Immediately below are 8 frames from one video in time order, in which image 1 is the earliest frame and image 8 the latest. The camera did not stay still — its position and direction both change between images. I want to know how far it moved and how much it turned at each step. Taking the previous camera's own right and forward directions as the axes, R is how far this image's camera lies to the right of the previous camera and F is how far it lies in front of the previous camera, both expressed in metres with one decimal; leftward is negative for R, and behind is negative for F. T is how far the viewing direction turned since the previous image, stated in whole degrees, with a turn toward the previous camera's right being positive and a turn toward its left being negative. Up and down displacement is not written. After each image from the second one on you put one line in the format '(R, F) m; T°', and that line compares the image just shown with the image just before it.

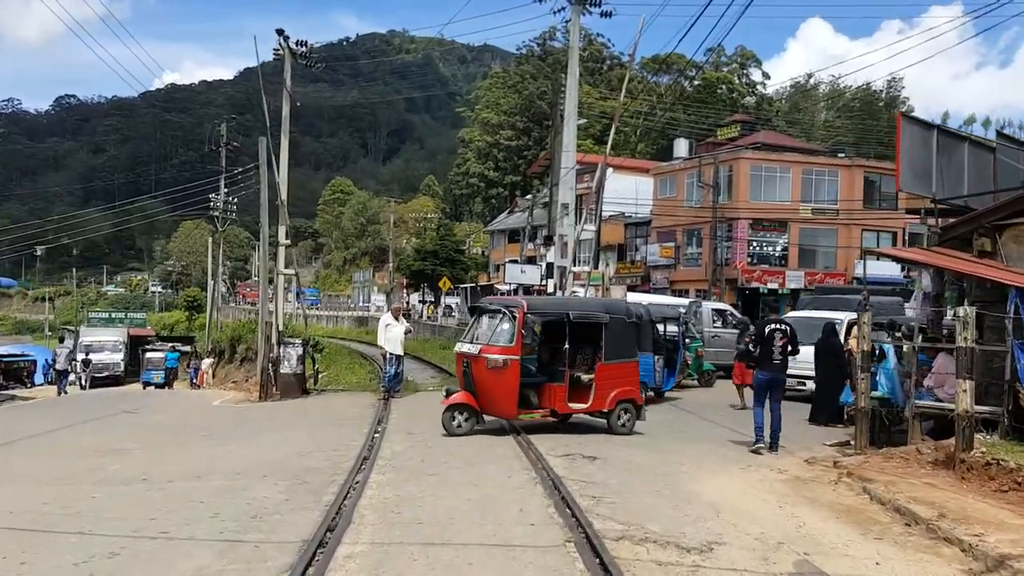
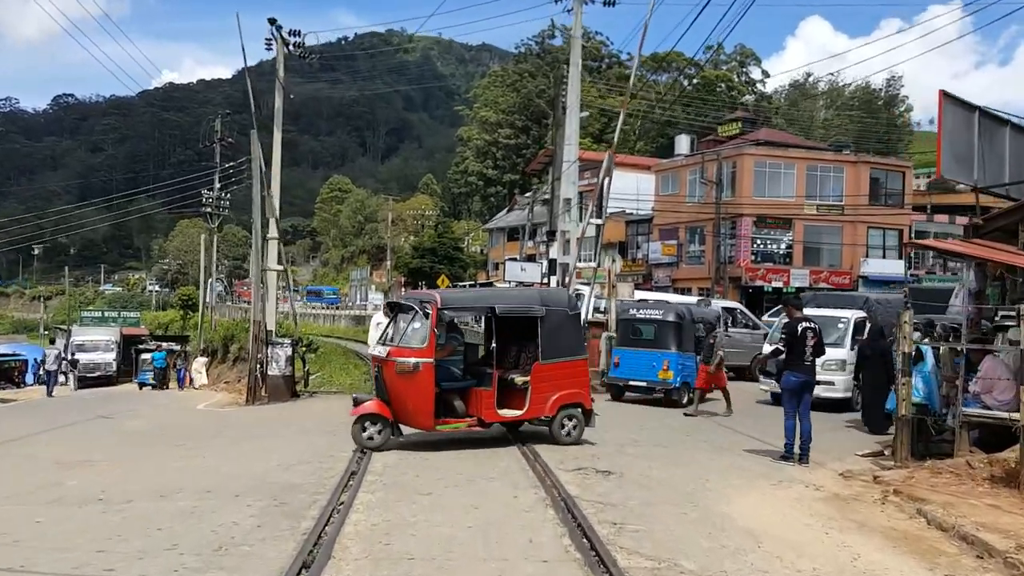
(-0.1, +0.9) m; 0°
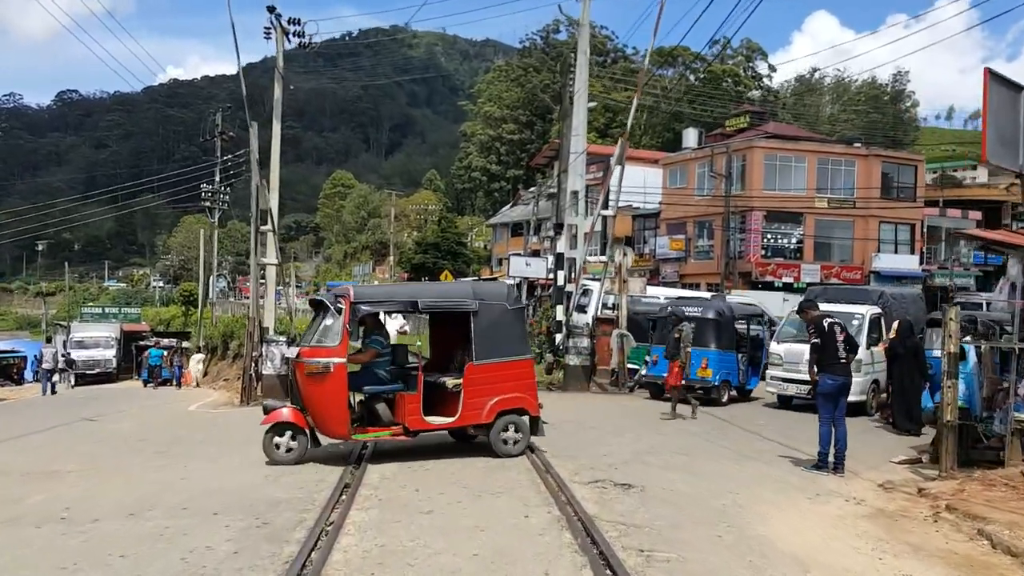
(0.0, +0.7) m; 0°
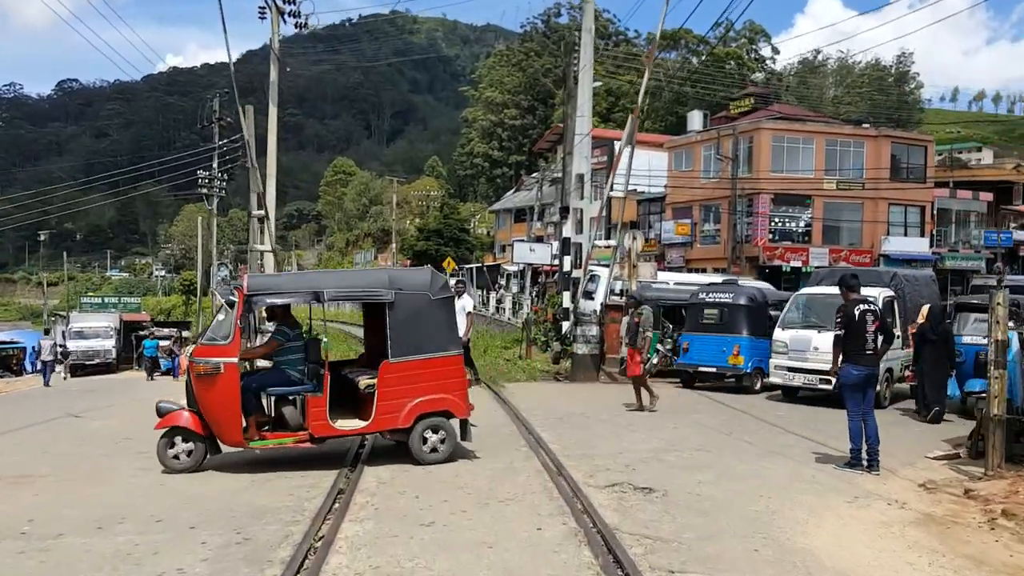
(0.0, +0.7) m; 0°
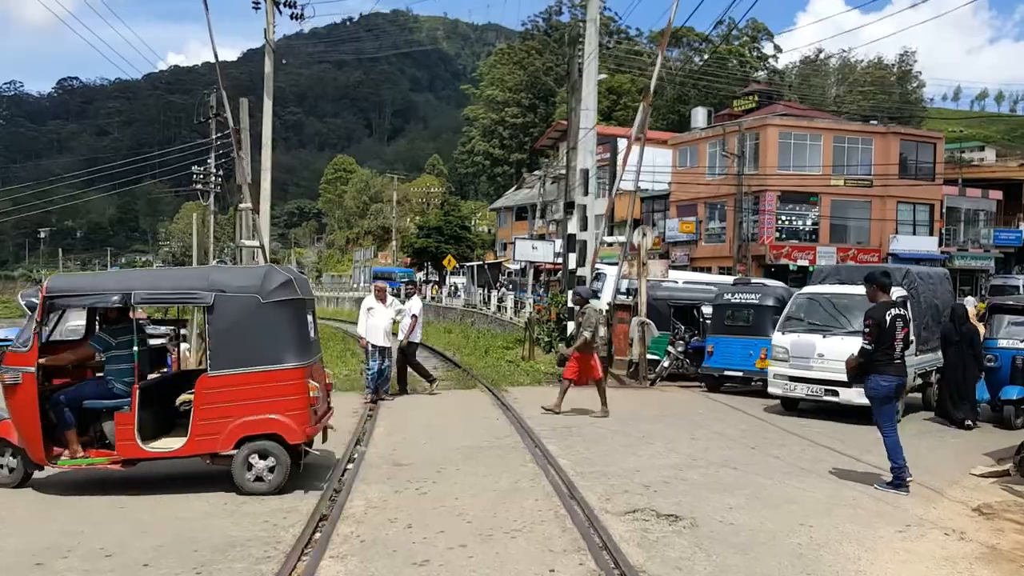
(0.0, +0.8) m; 0°
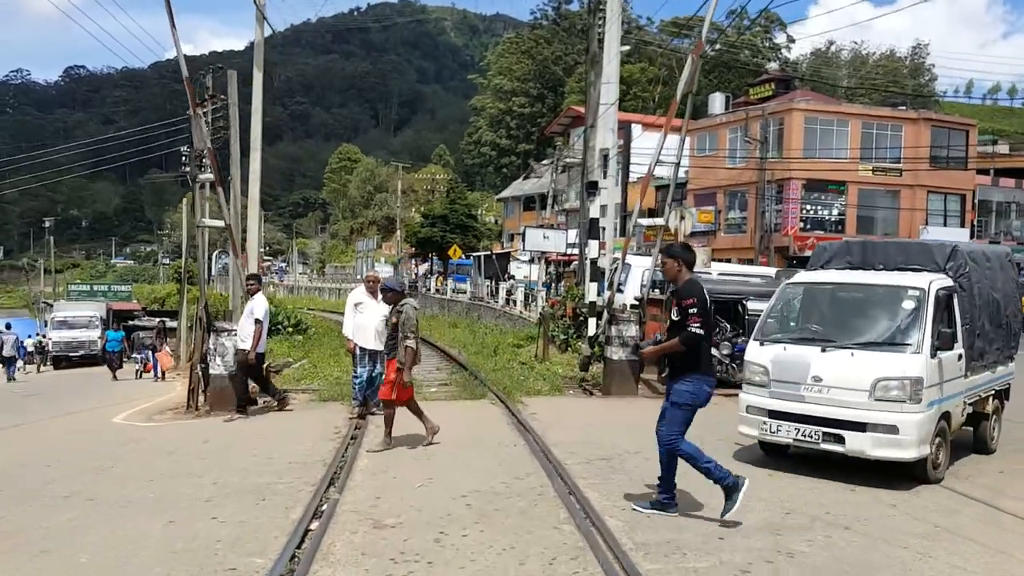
(-0.1, +2.1) m; 0°
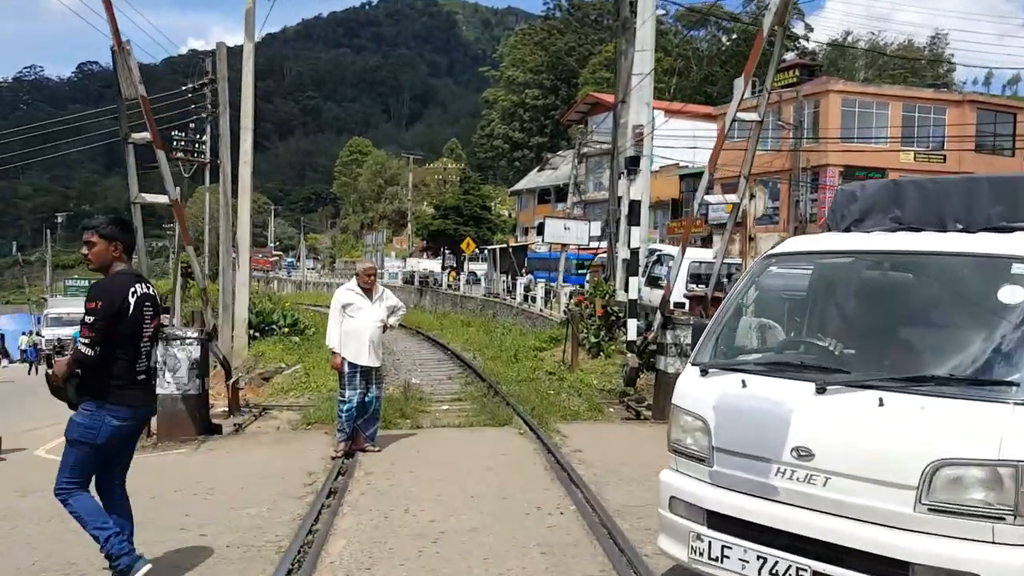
(-0.2, +2.4) m; -1°
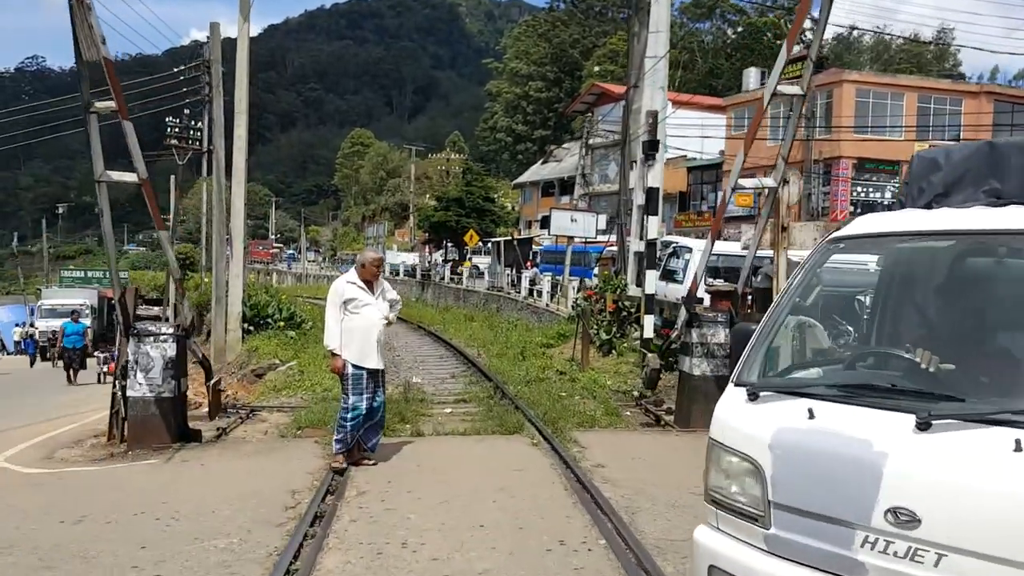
(-0.1, +0.9) m; 0°
